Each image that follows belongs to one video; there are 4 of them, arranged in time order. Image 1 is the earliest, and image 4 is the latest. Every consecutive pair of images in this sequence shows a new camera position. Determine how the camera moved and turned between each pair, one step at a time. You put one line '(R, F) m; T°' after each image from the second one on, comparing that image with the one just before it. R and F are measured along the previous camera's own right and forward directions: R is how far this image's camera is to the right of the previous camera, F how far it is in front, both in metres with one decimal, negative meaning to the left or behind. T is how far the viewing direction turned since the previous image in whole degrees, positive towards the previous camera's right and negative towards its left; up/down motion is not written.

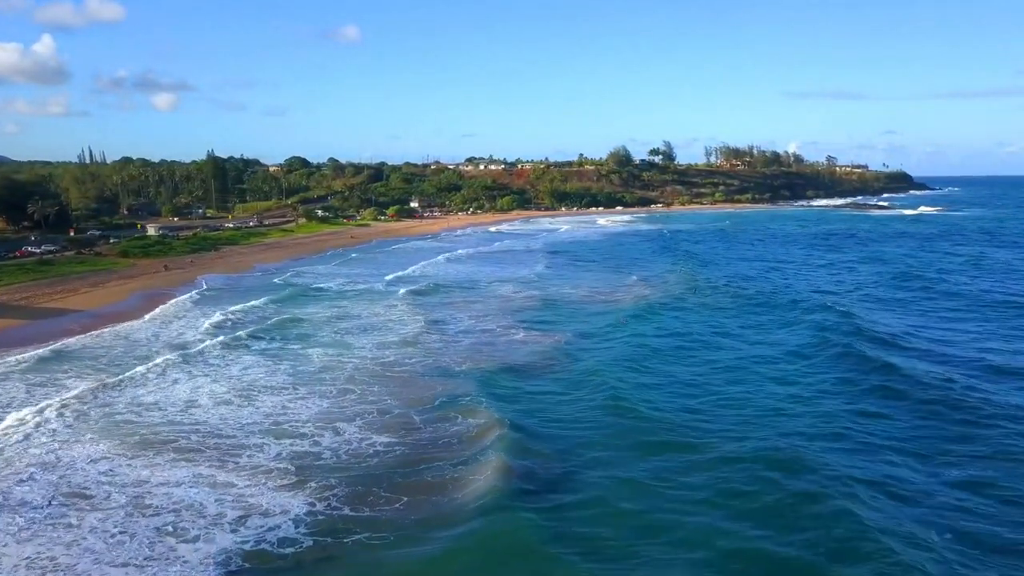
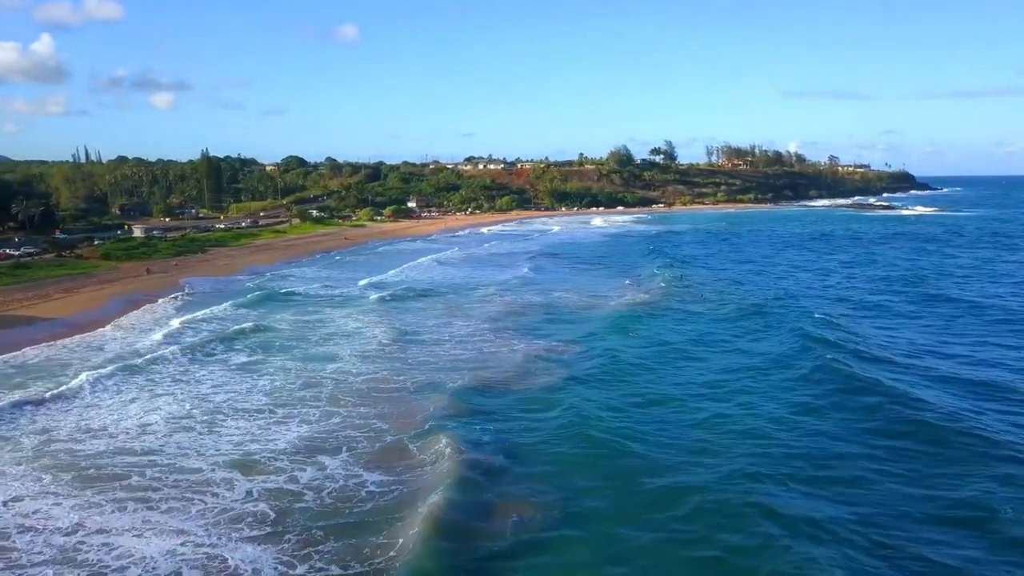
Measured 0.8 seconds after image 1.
(0.0, +1.5) m; 0°
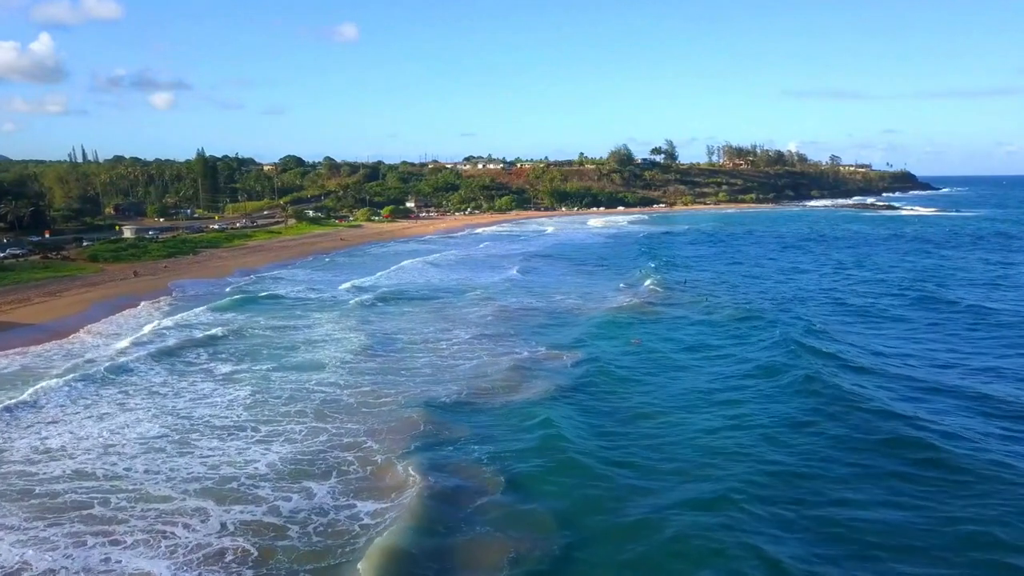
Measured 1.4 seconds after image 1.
(0.0, +1.0) m; 0°
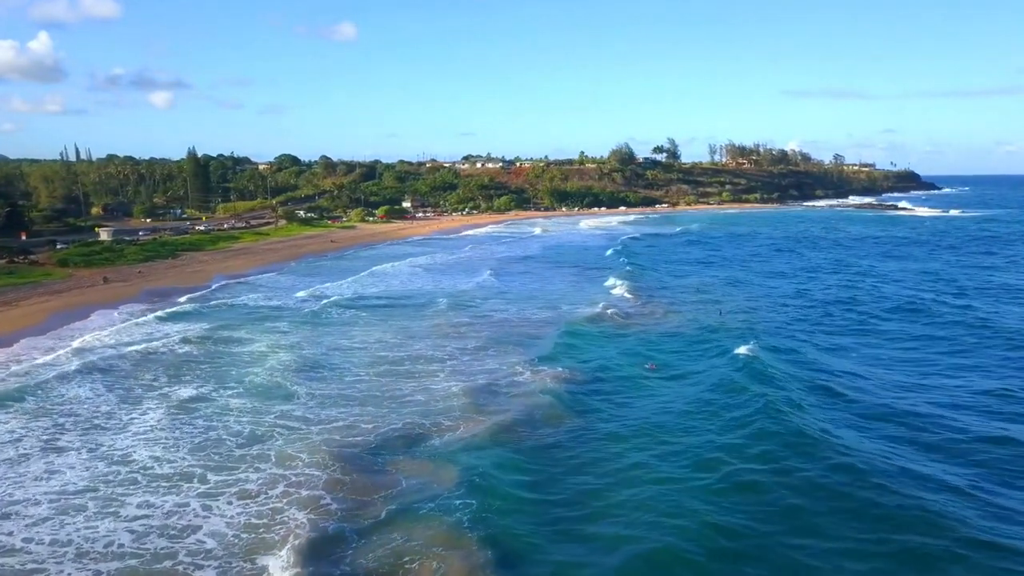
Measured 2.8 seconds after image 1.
(0.0, +2.2) m; 0°
